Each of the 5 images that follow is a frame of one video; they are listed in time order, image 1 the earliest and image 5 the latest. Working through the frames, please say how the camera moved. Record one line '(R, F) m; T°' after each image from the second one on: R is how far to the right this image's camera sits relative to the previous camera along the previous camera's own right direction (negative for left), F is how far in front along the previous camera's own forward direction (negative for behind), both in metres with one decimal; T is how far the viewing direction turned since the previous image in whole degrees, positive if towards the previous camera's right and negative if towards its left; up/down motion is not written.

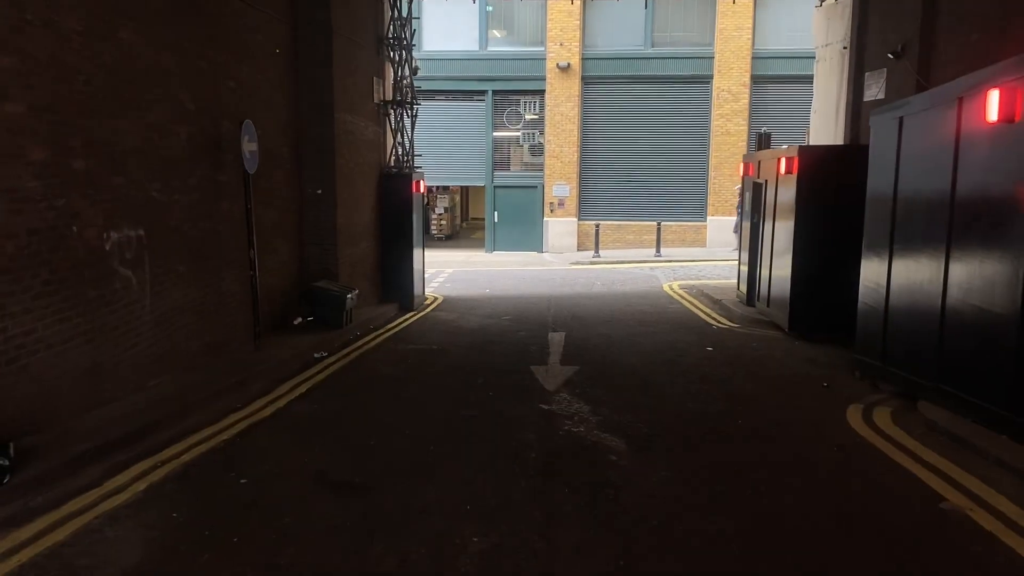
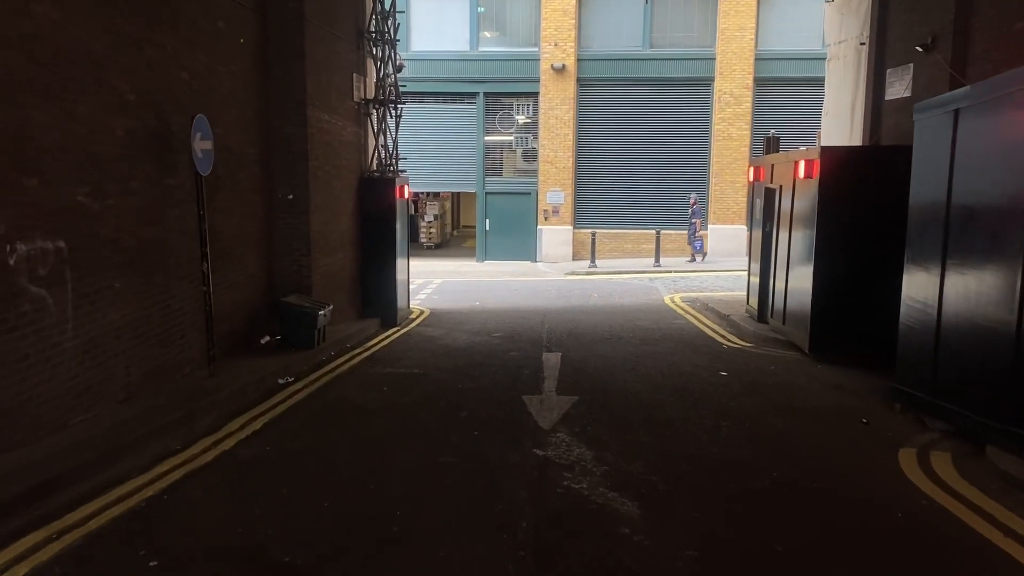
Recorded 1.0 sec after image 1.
(0.0, +1.0) m; 0°
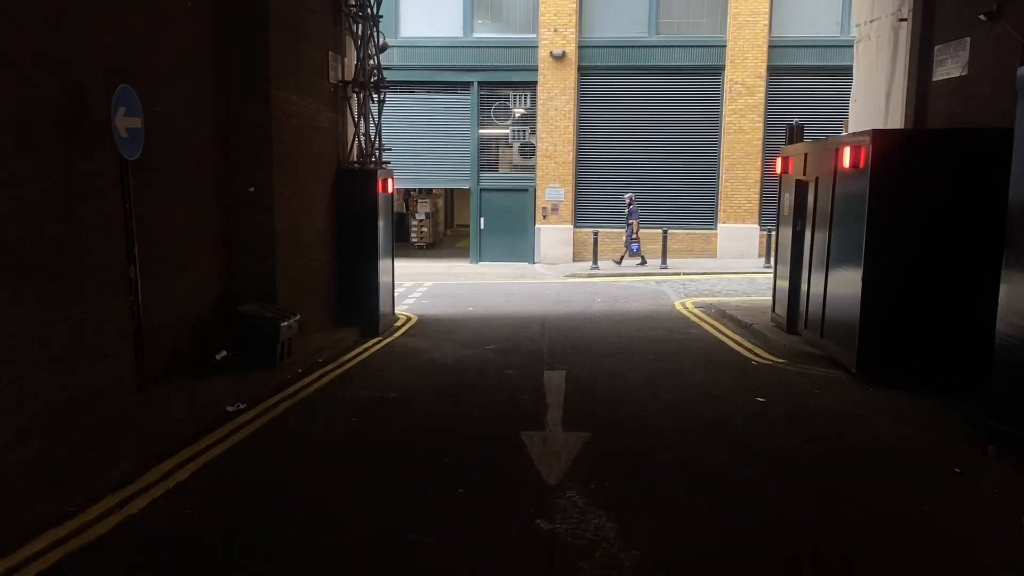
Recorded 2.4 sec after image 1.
(0.0, +1.4) m; 0°
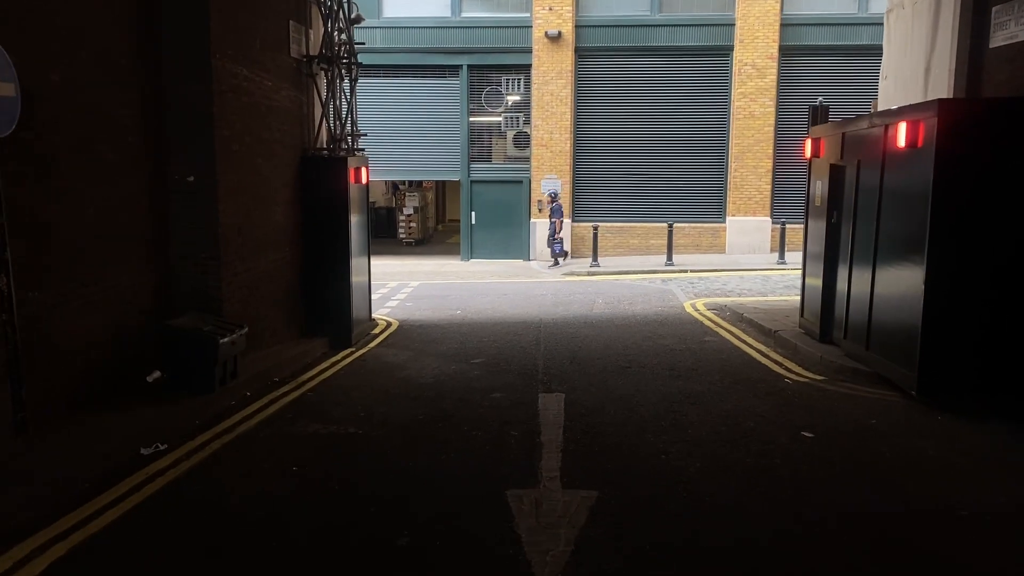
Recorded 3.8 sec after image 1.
(+0.1, +1.4) m; 0°
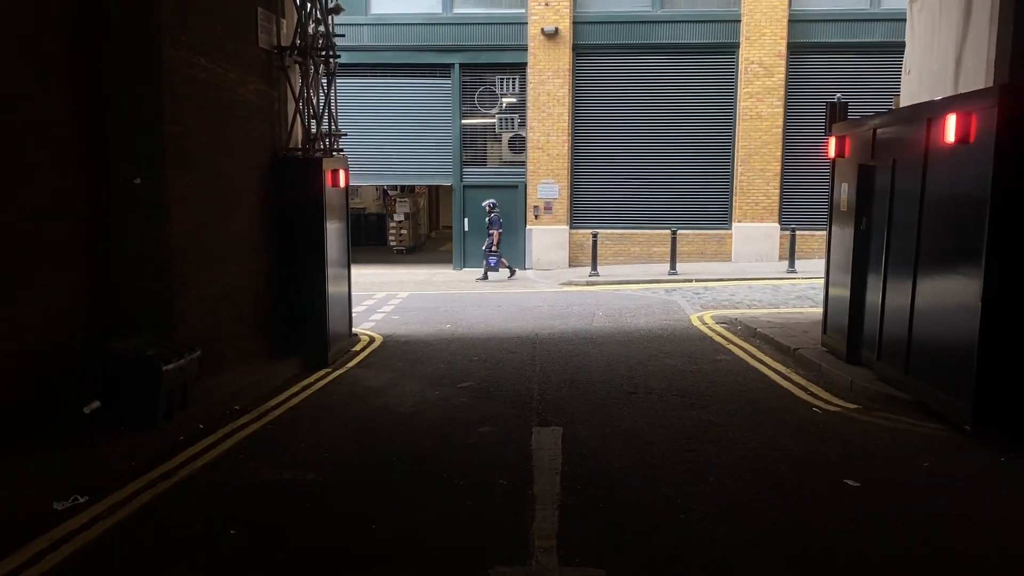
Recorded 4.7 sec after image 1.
(+0.1, +0.9) m; 0°
